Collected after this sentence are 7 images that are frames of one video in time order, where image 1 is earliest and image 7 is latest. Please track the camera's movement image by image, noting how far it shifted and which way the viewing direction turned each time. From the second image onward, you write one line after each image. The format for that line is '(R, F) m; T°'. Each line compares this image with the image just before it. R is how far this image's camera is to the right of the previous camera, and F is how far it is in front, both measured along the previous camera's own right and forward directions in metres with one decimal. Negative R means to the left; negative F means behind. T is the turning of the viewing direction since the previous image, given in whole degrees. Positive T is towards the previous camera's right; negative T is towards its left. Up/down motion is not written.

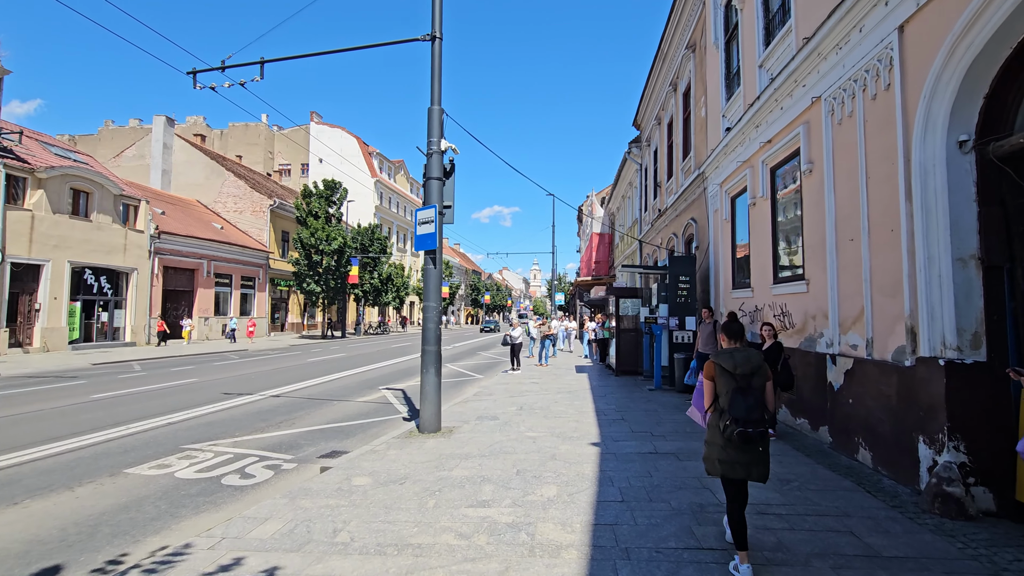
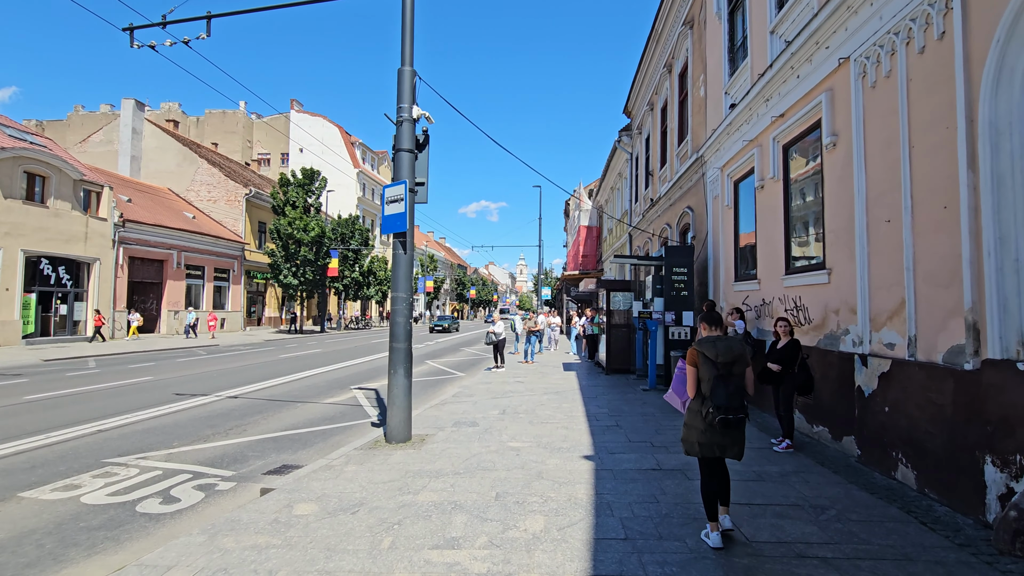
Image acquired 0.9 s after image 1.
(+0.1, +0.9) m; +2°
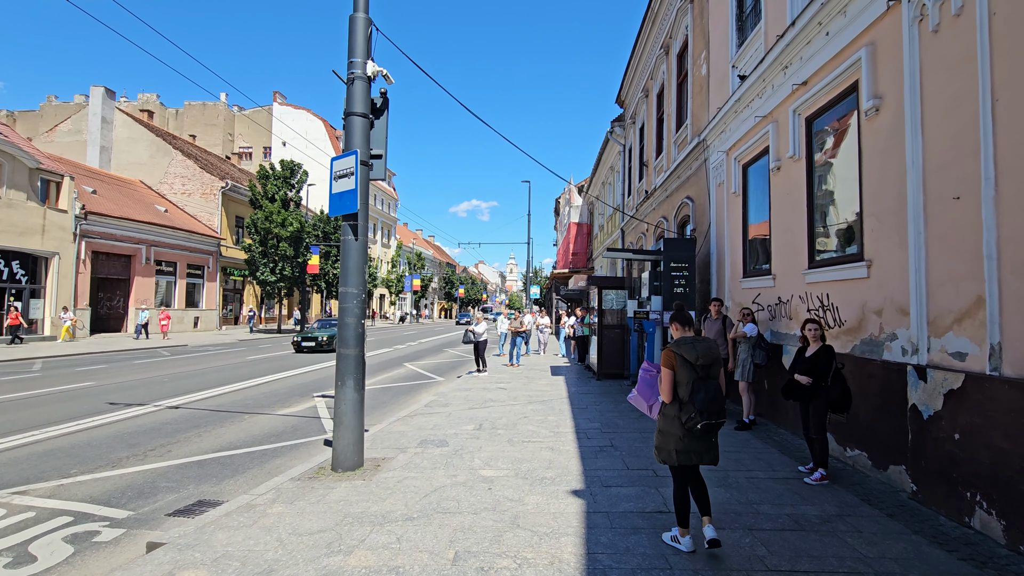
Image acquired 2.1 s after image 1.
(+0.2, +1.1) m; +1°
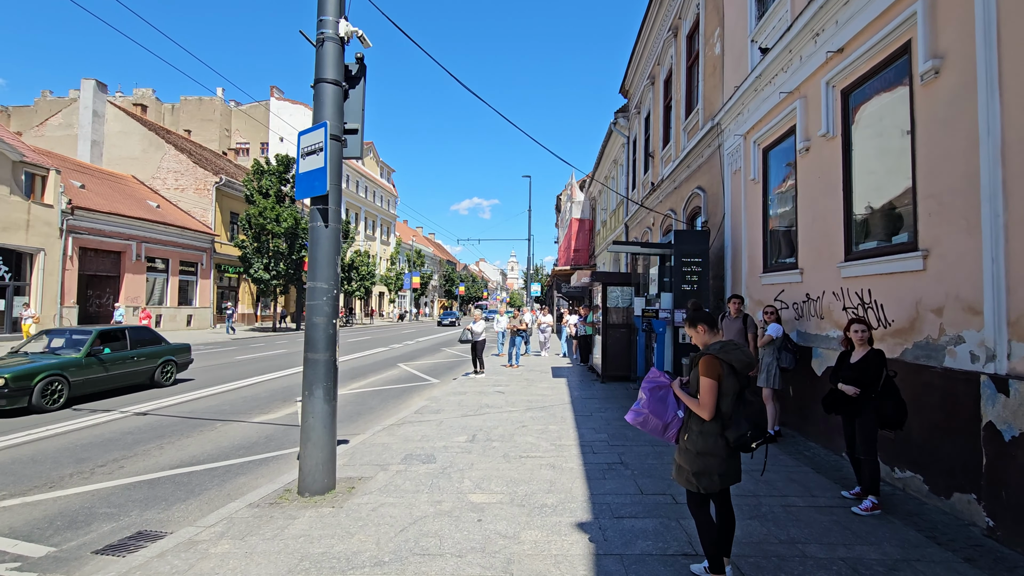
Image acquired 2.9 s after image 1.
(+0.1, +0.7) m; 0°
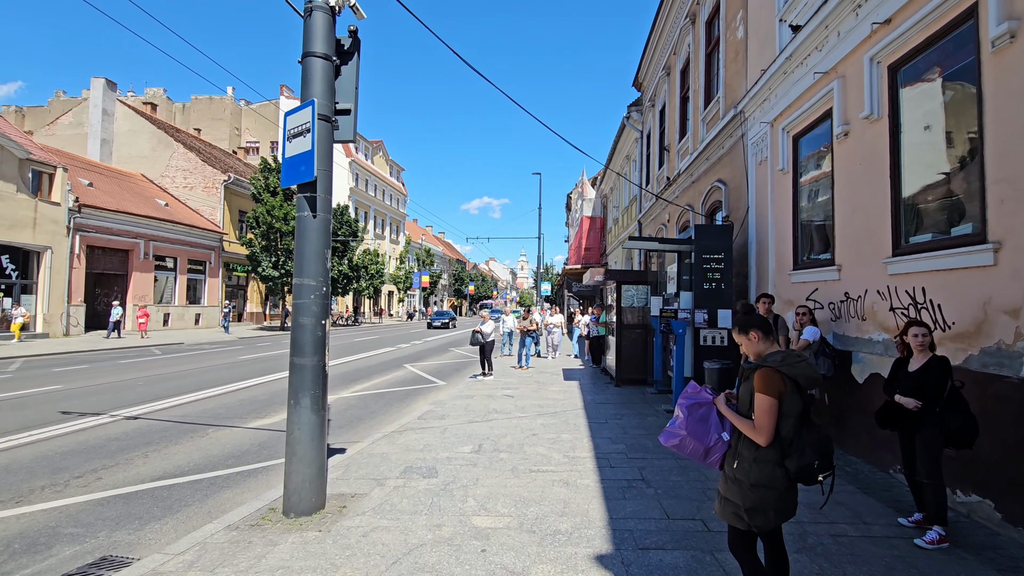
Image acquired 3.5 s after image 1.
(0.0, +0.5) m; -1°
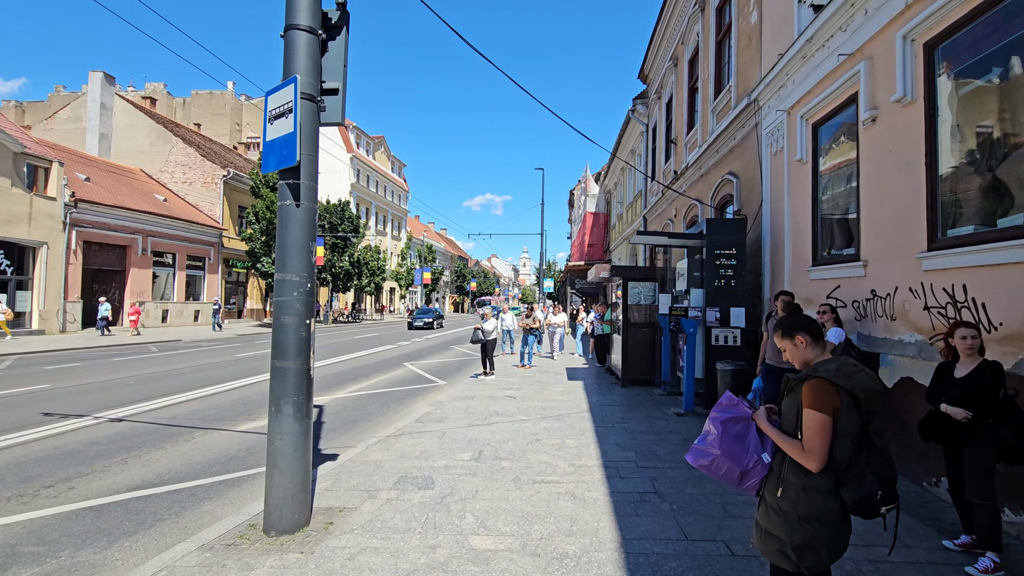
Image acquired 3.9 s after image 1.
(0.0, +0.4) m; 0°
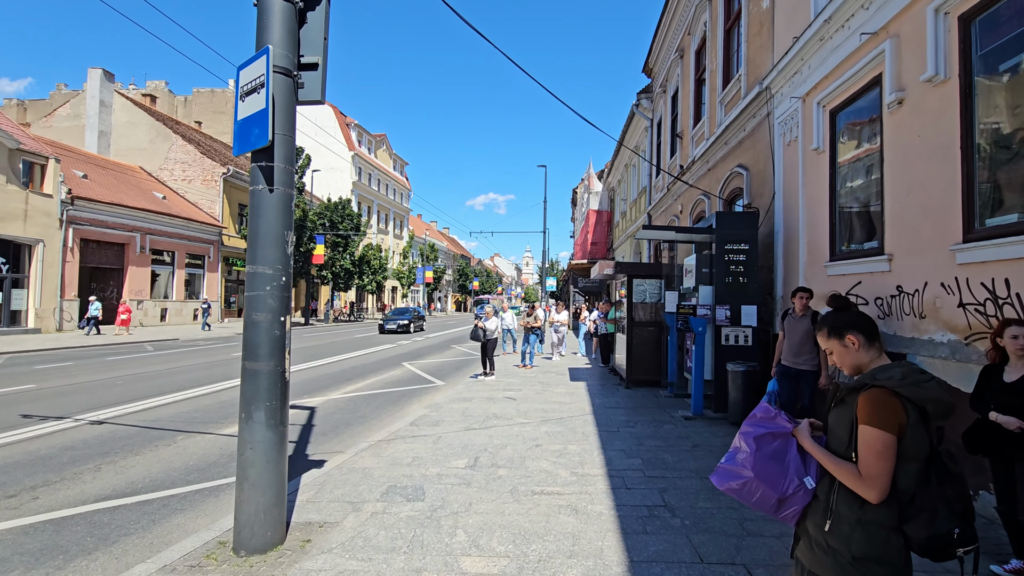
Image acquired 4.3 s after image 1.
(0.0, +0.4) m; 0°
